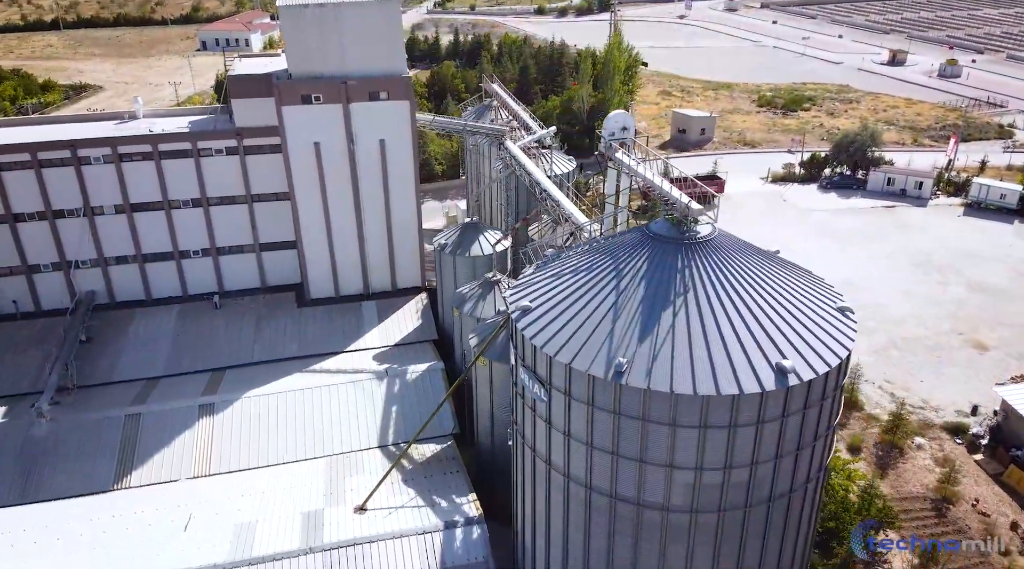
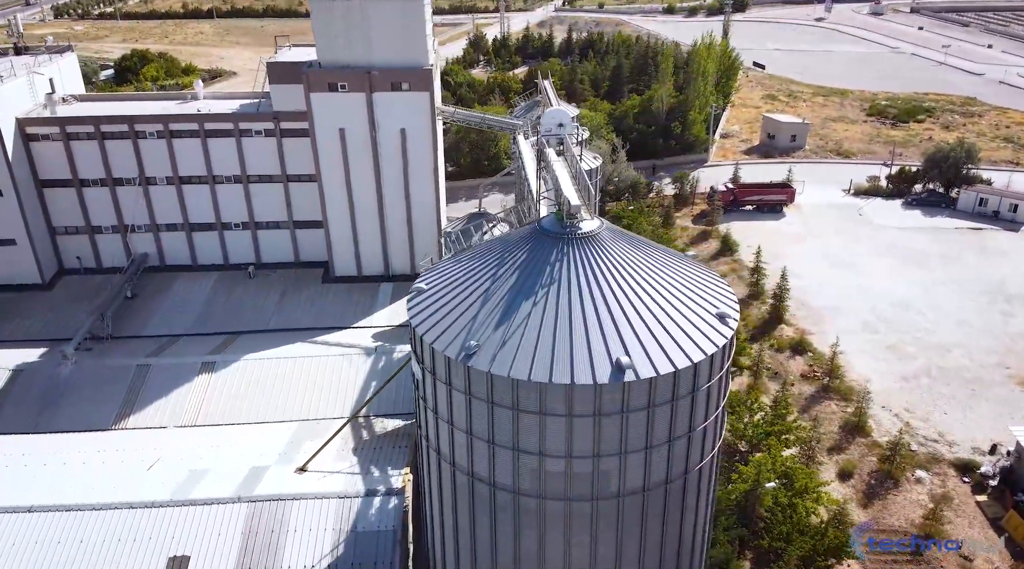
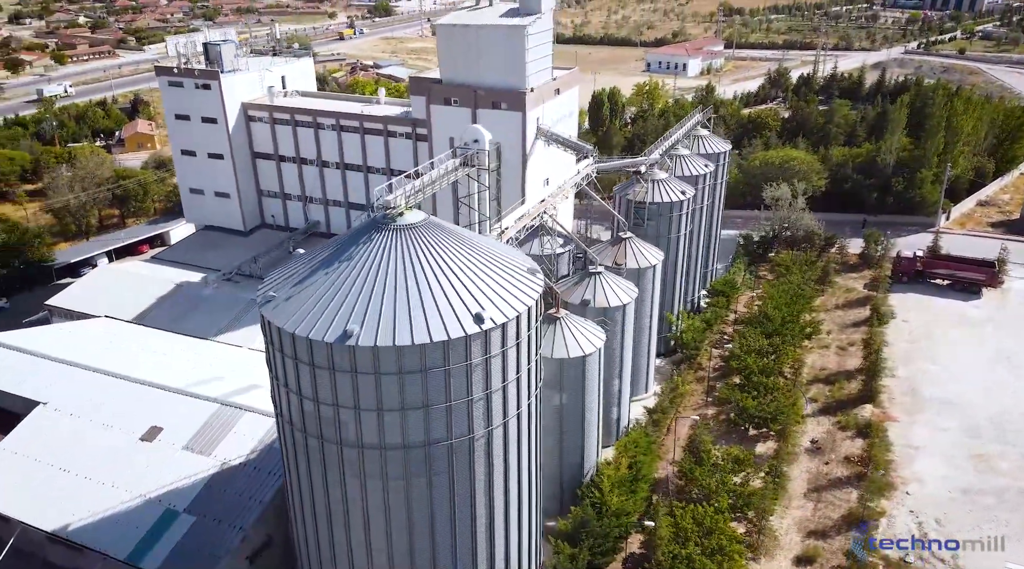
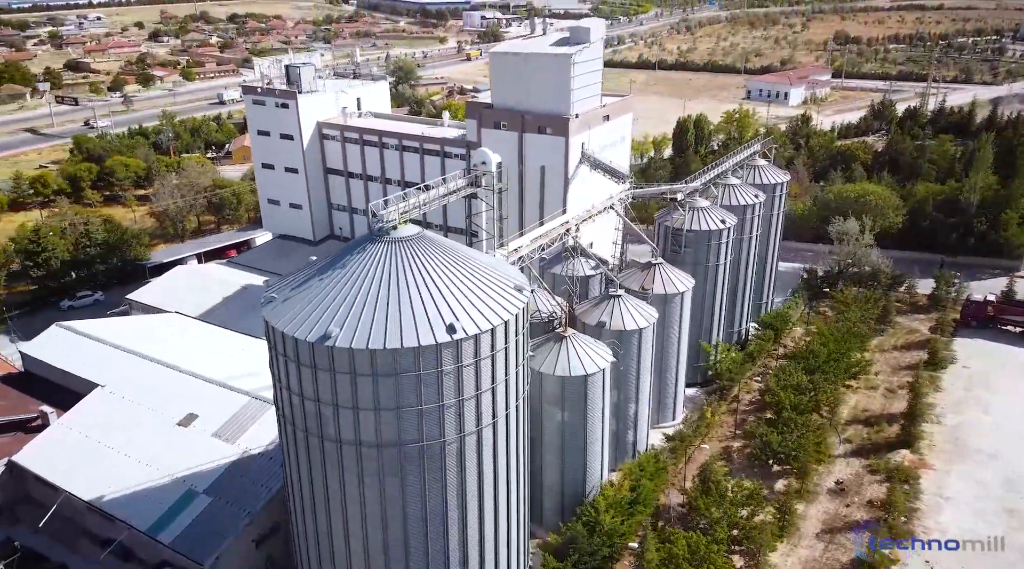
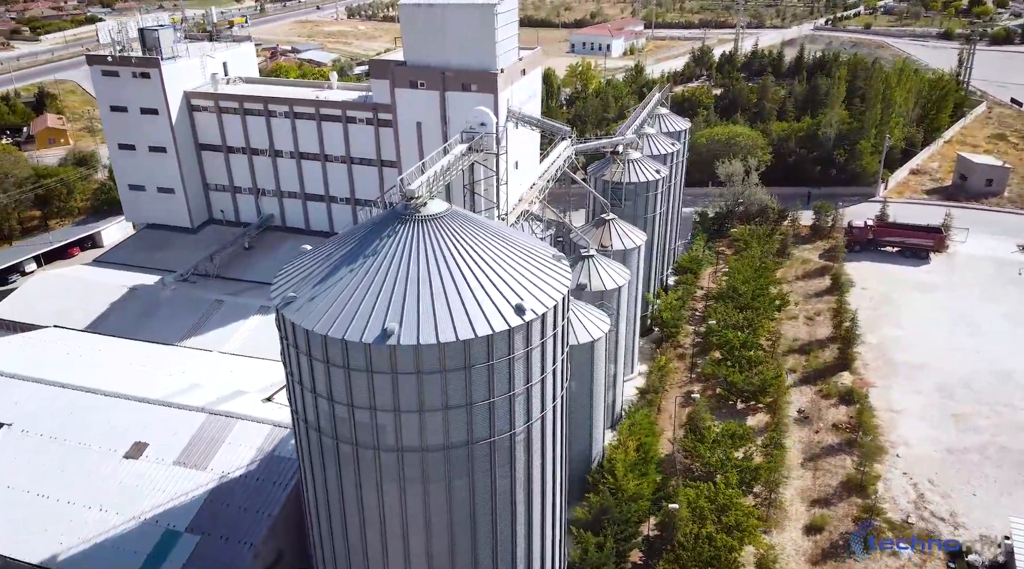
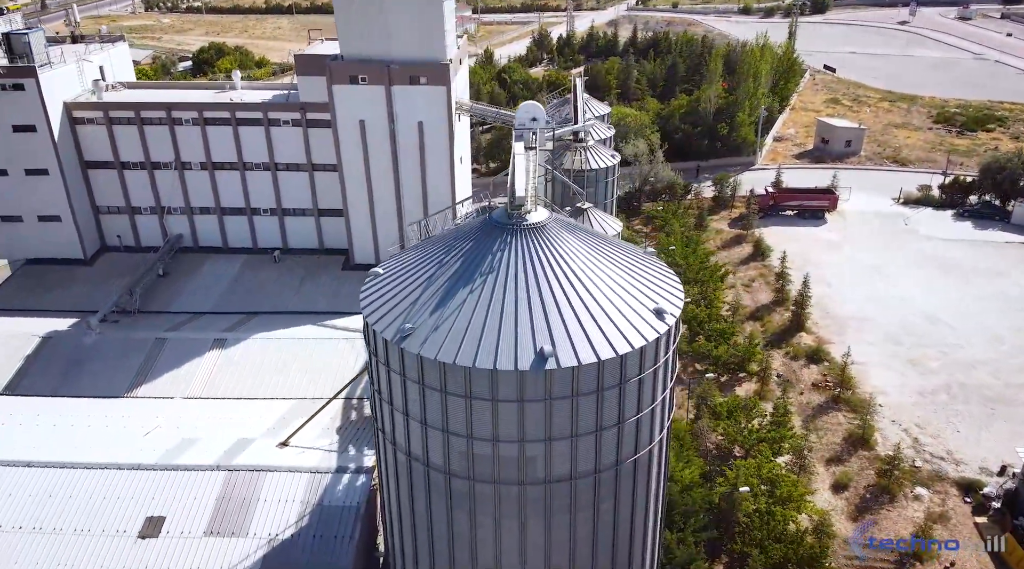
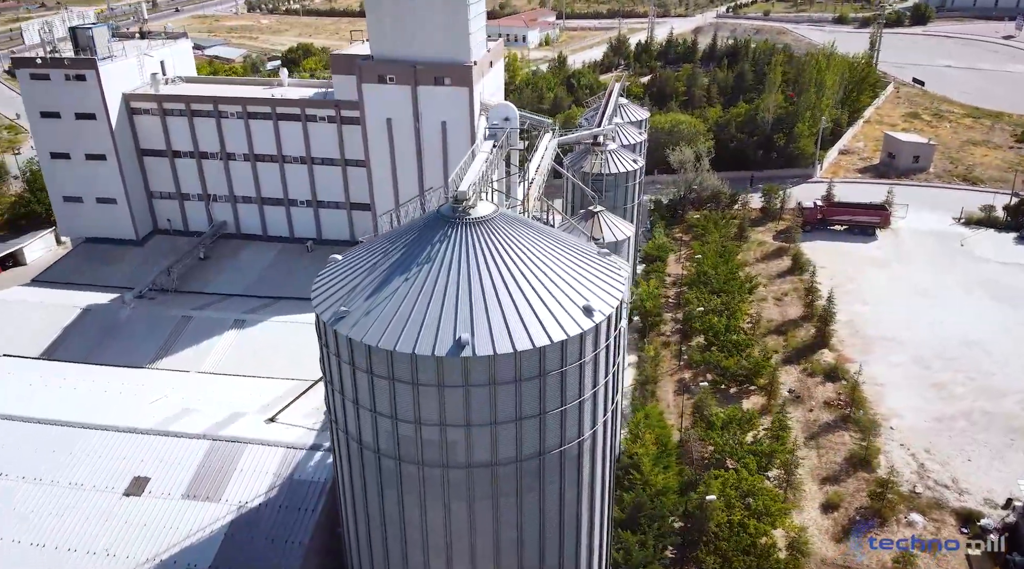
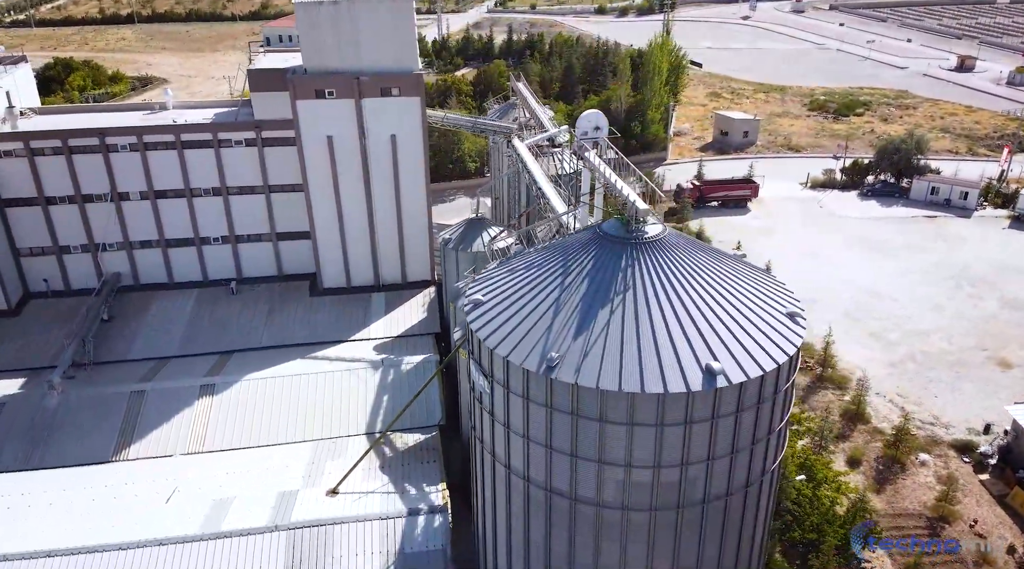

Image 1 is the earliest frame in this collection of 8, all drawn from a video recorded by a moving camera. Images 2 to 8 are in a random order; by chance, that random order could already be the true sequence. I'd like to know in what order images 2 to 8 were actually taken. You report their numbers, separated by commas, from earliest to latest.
8, 2, 6, 7, 5, 3, 4
